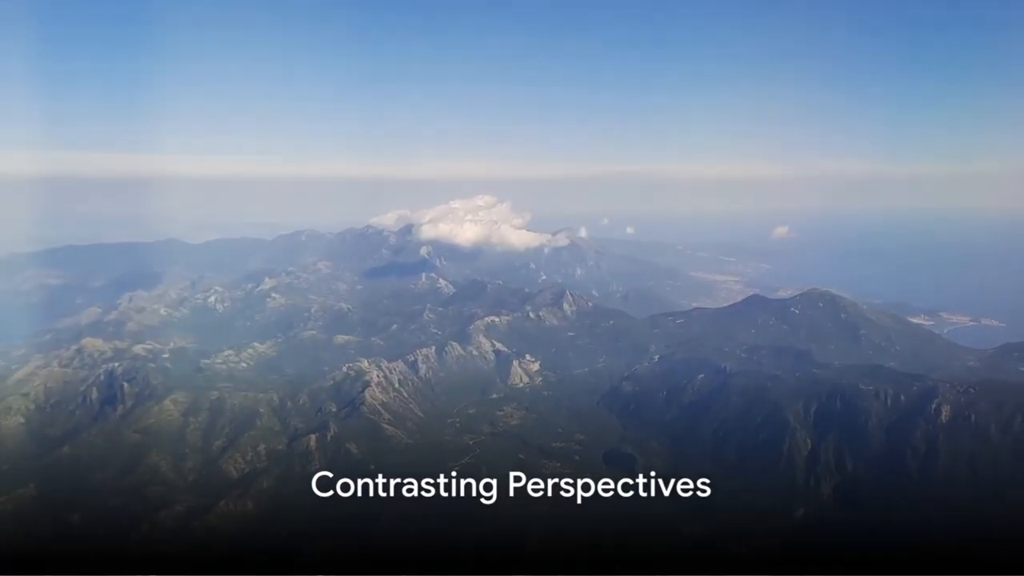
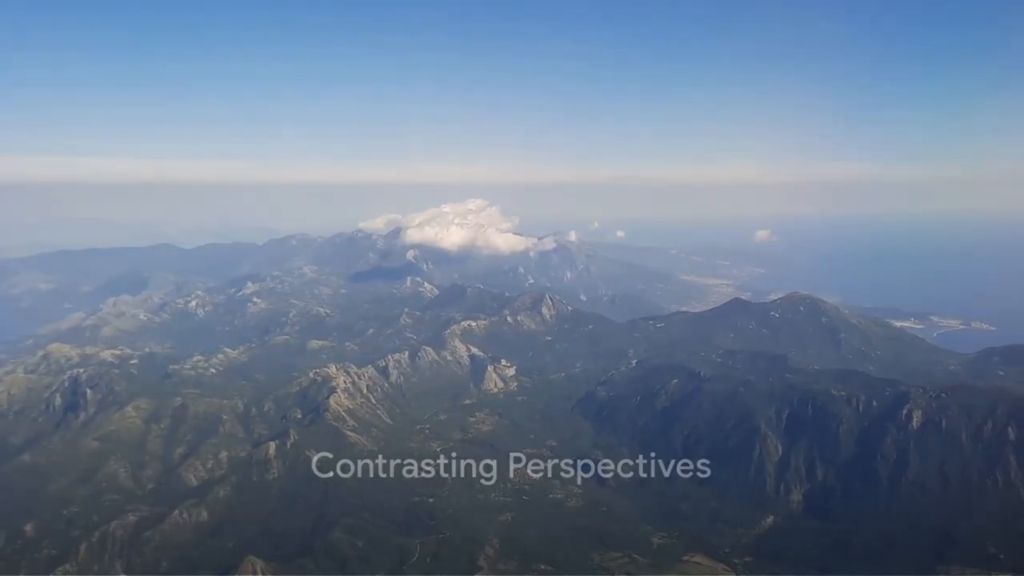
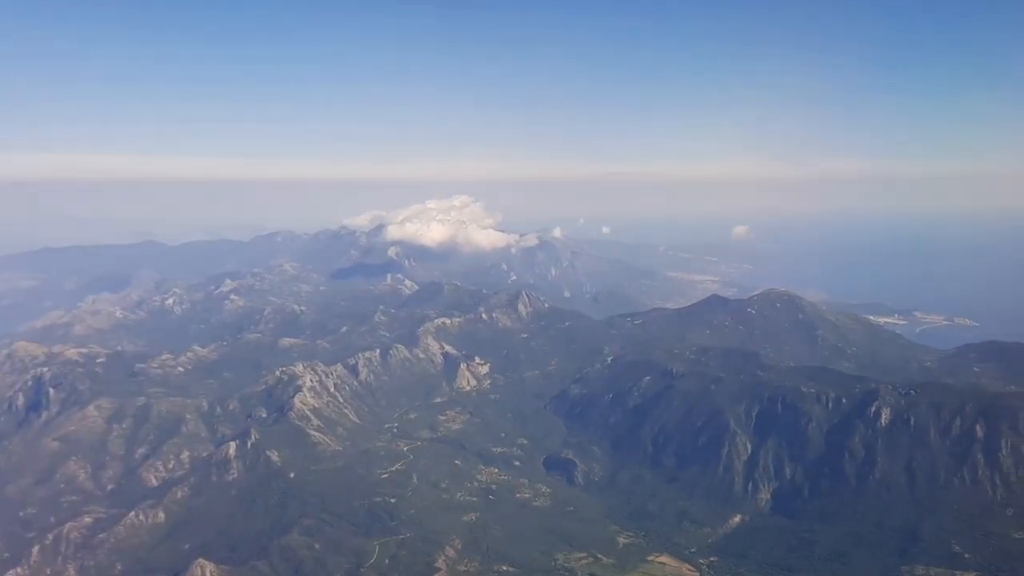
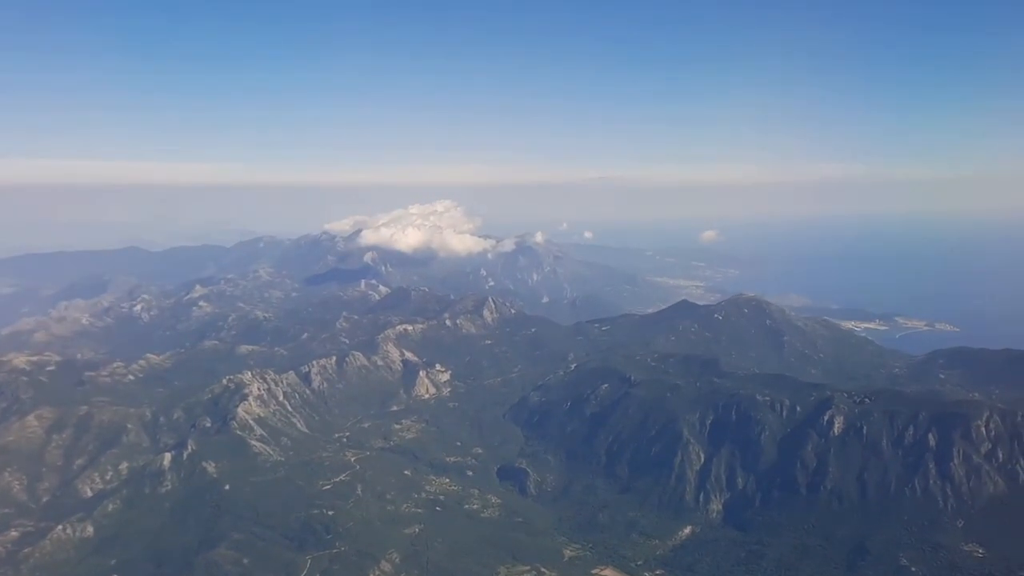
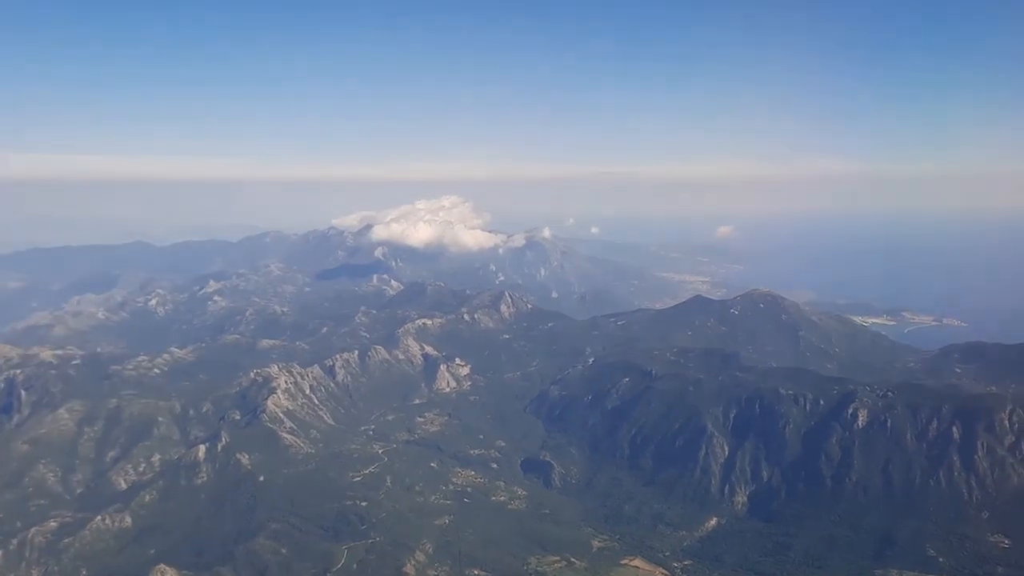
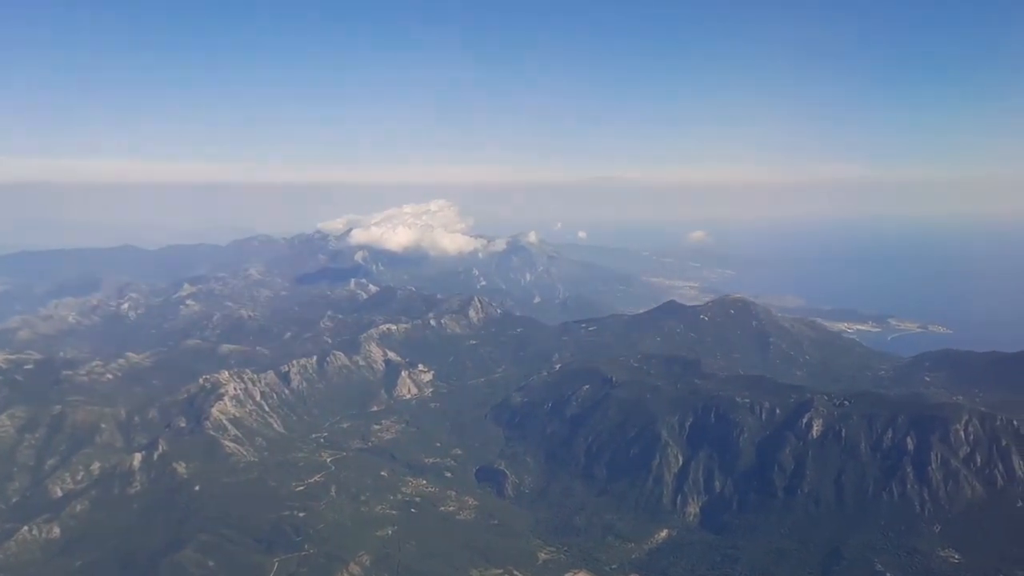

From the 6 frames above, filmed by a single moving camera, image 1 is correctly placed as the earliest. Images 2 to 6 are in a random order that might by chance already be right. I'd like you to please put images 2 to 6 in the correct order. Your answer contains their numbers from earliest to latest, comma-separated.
2, 3, 5, 4, 6
